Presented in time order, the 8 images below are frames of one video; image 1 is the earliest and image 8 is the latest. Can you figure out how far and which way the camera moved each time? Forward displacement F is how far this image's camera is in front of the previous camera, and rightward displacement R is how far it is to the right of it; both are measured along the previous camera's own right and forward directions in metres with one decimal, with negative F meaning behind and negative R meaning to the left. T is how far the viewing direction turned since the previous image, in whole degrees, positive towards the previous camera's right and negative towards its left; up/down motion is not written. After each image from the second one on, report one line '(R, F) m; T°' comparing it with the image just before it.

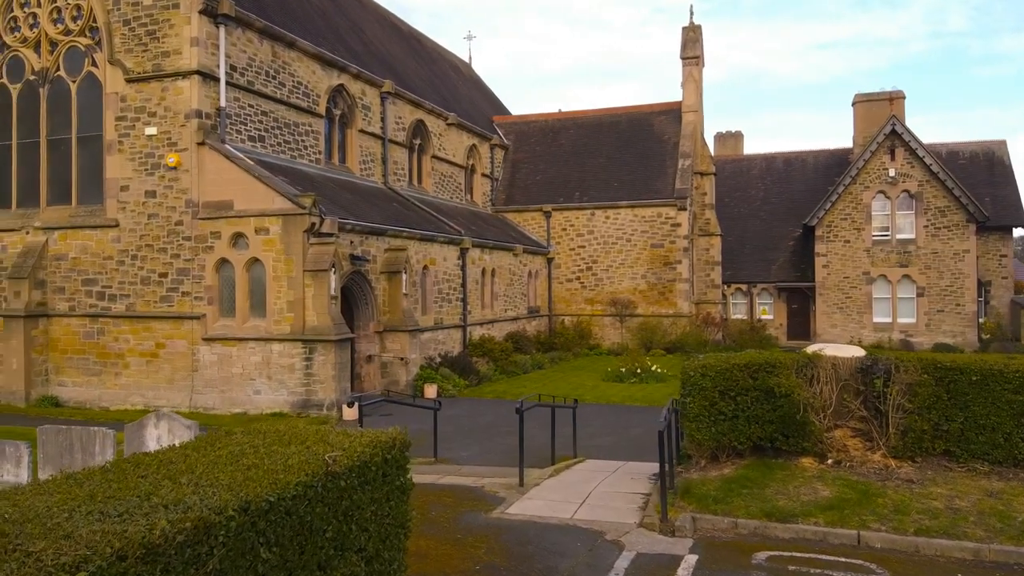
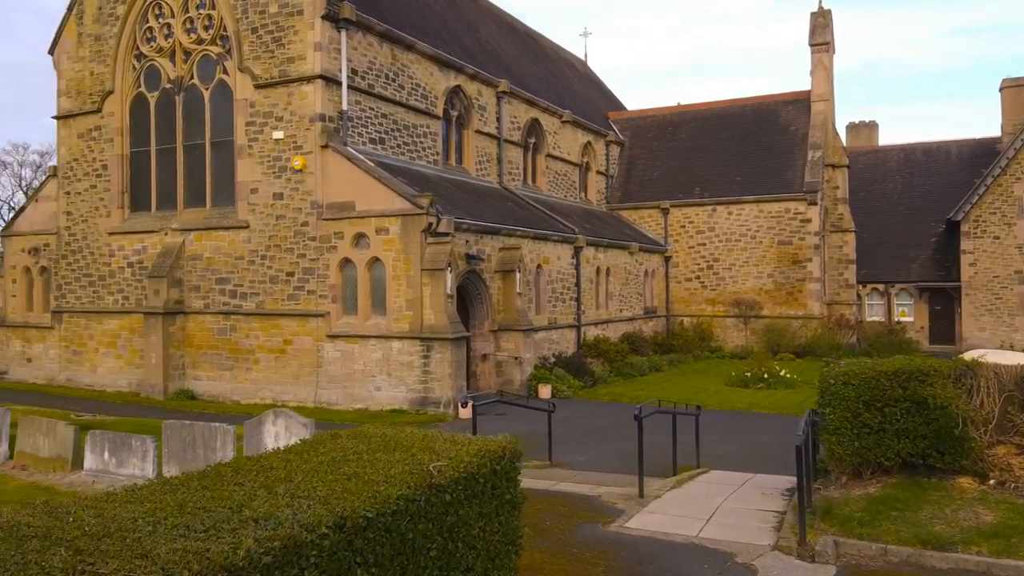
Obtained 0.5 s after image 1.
(0.0, +0.4) m; -8°
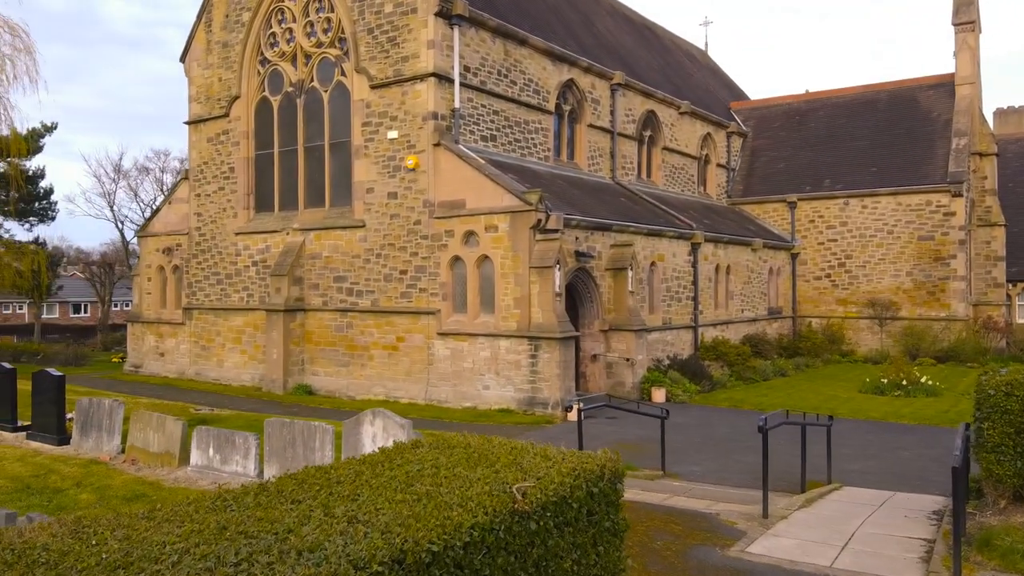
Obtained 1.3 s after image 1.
(+0.1, +0.5) m; -8°
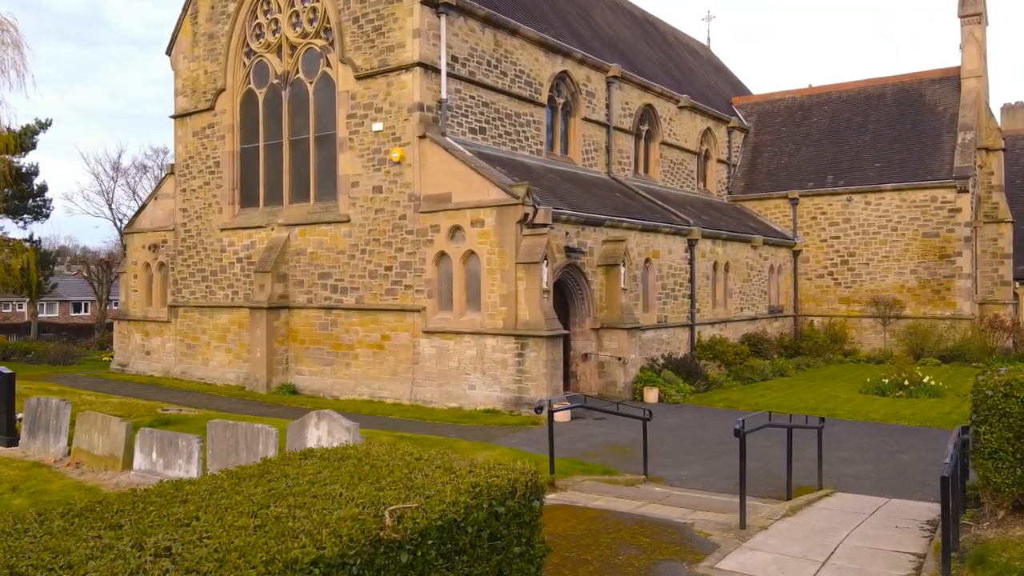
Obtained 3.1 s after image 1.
(+0.4, +0.6) m; 0°
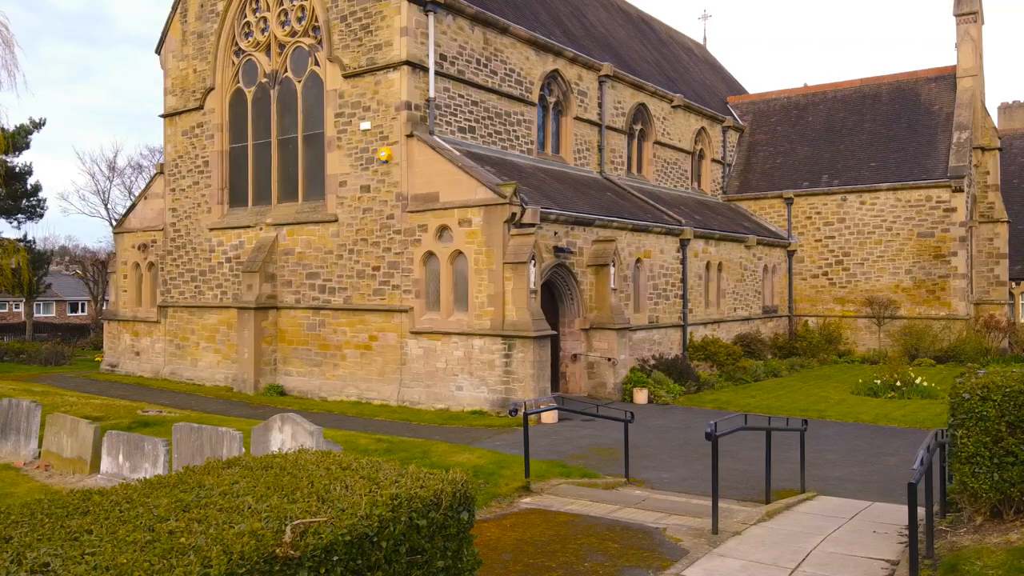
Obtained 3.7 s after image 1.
(+0.3, +0.1) m; 0°
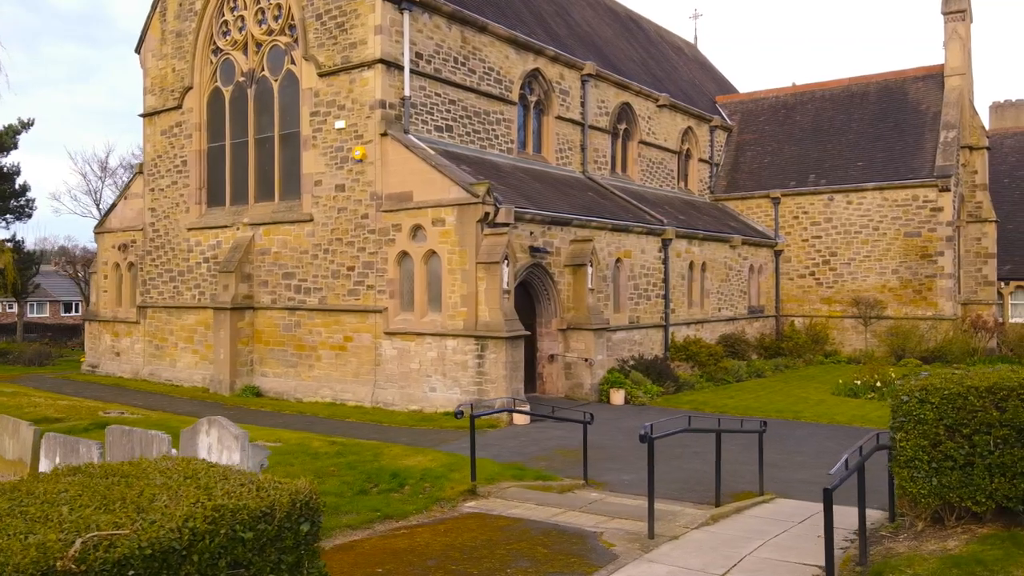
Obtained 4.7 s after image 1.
(+0.5, +0.1) m; 0°
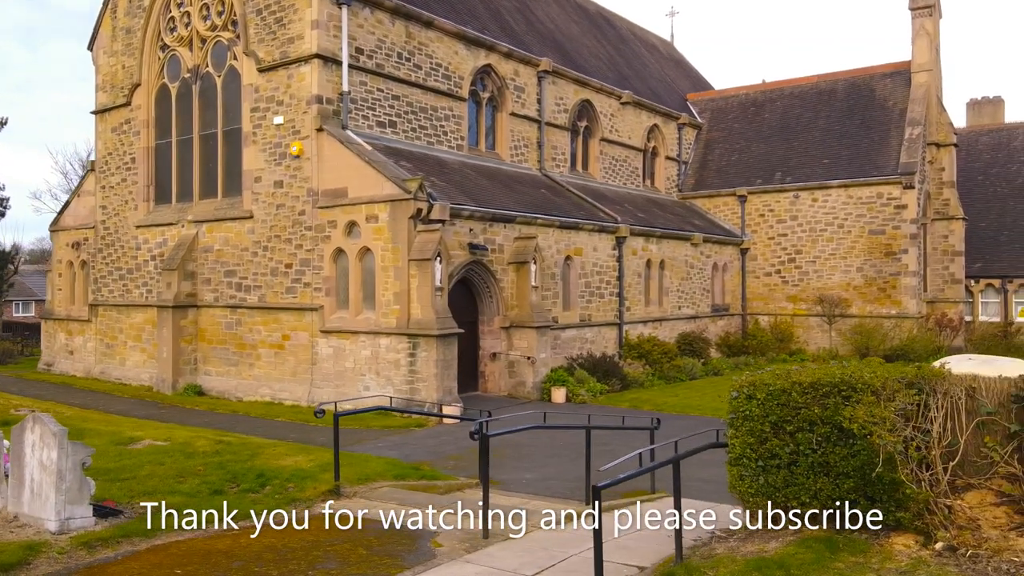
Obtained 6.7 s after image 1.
(+1.3, +0.2) m; 0°
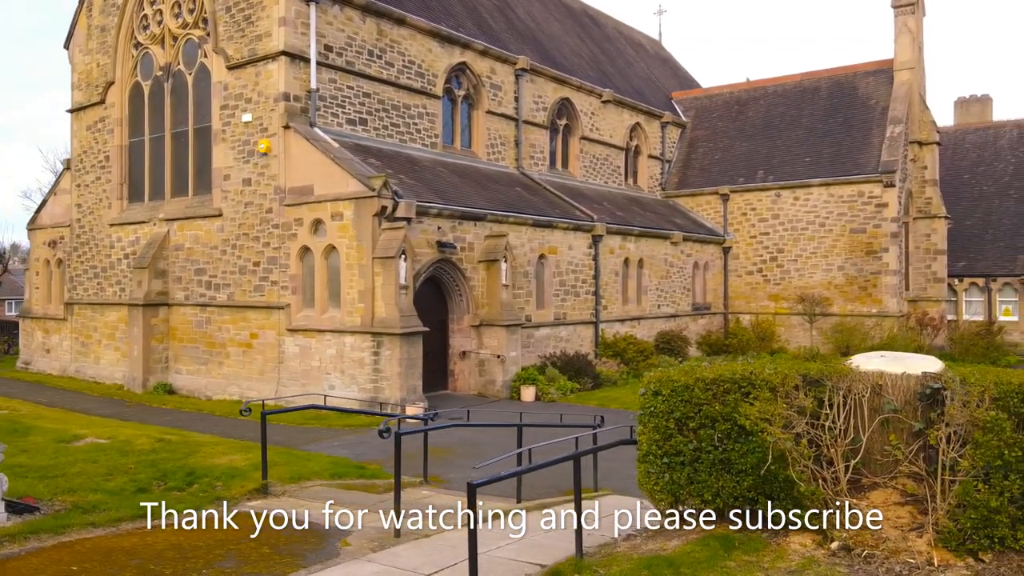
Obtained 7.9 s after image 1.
(+0.7, +0.1) m; 0°
